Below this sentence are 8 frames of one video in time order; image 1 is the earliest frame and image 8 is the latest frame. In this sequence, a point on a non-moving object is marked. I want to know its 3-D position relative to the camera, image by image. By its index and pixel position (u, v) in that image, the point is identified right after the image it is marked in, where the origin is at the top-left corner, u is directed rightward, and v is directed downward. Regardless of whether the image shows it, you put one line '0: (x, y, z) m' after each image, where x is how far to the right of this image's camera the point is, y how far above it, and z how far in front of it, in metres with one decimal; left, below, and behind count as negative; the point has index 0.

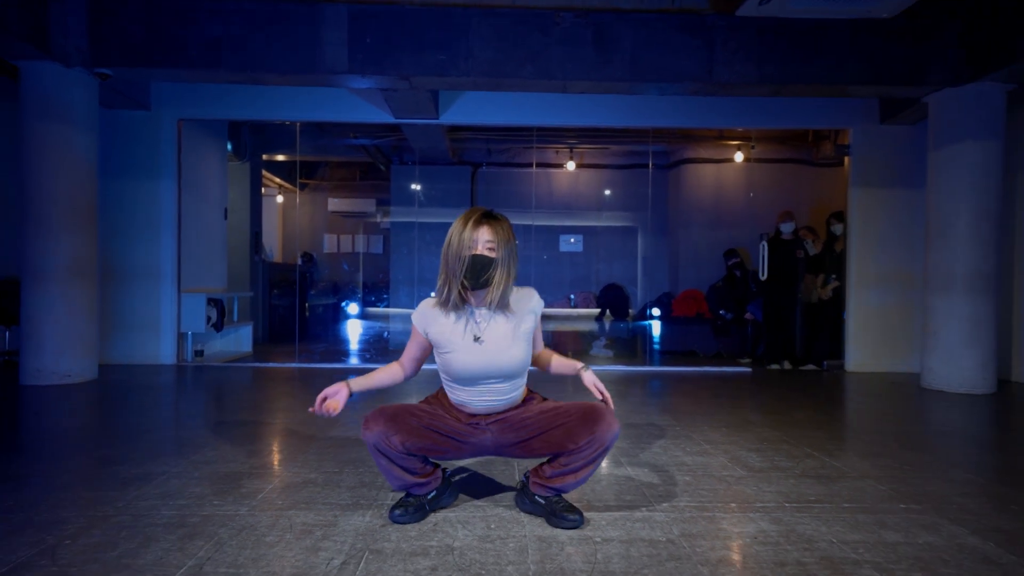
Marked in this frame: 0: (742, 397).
0: (+1.9, -0.9, +5.8) m
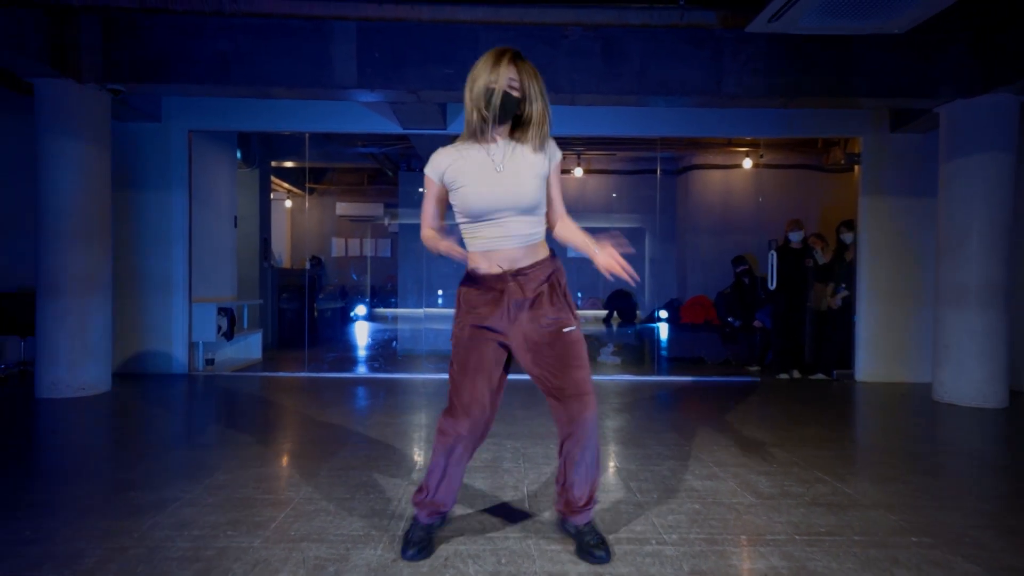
0: (+2.0, -1.0, +5.8) m
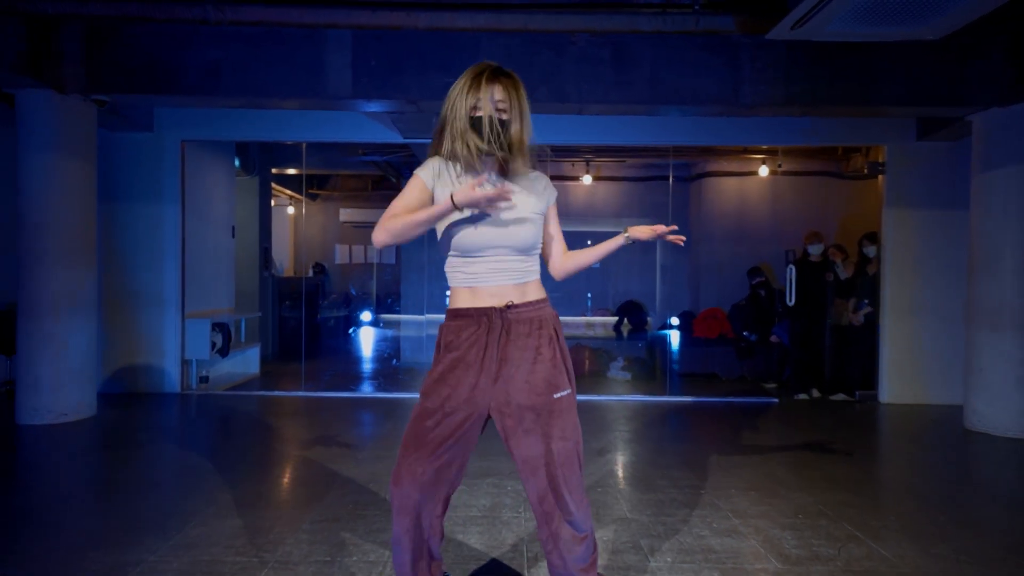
0: (+2.0, -1.2, +5.4) m
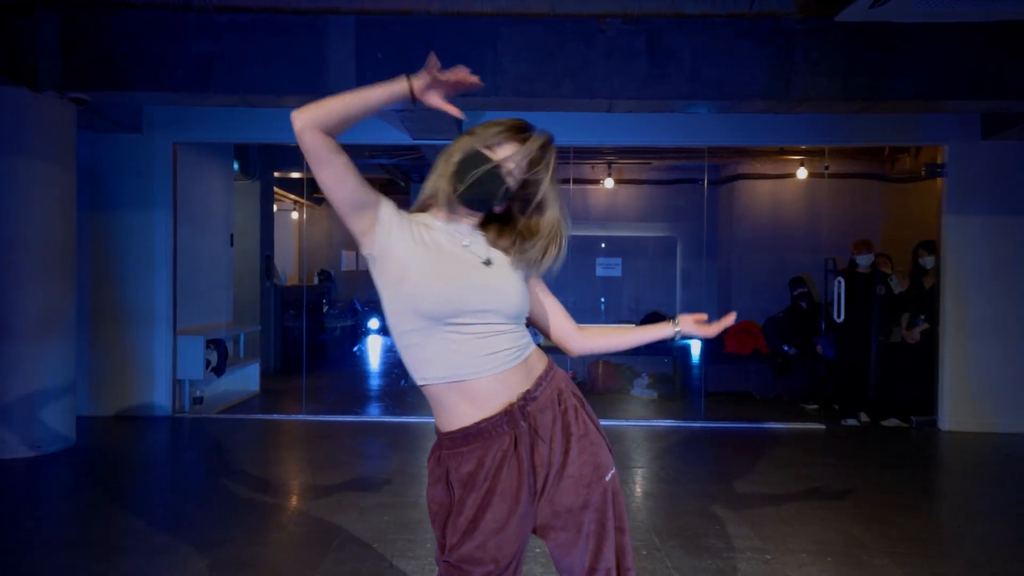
0: (+2.2, -1.3, +4.8) m
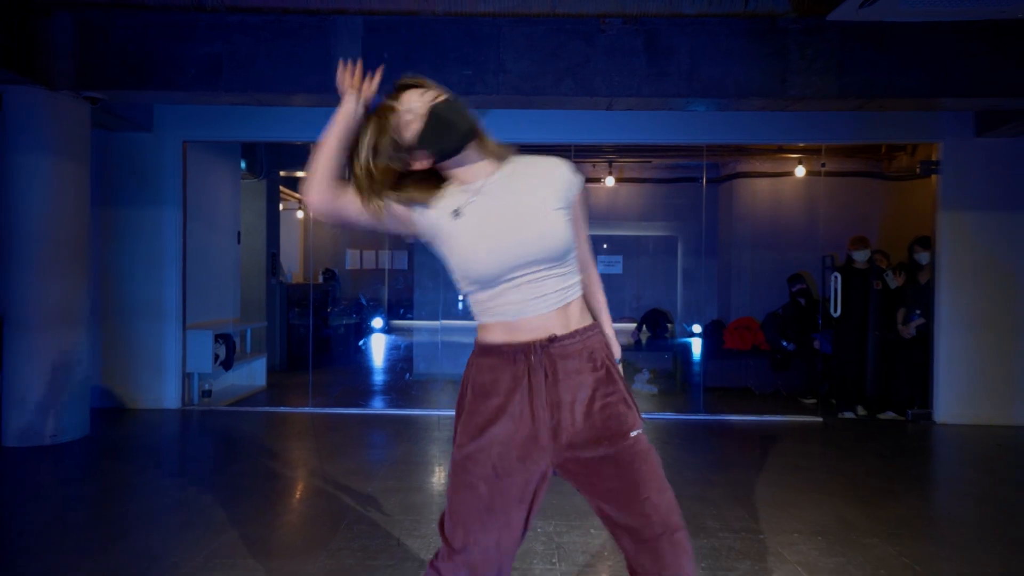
0: (+2.2, -1.3, +4.9) m
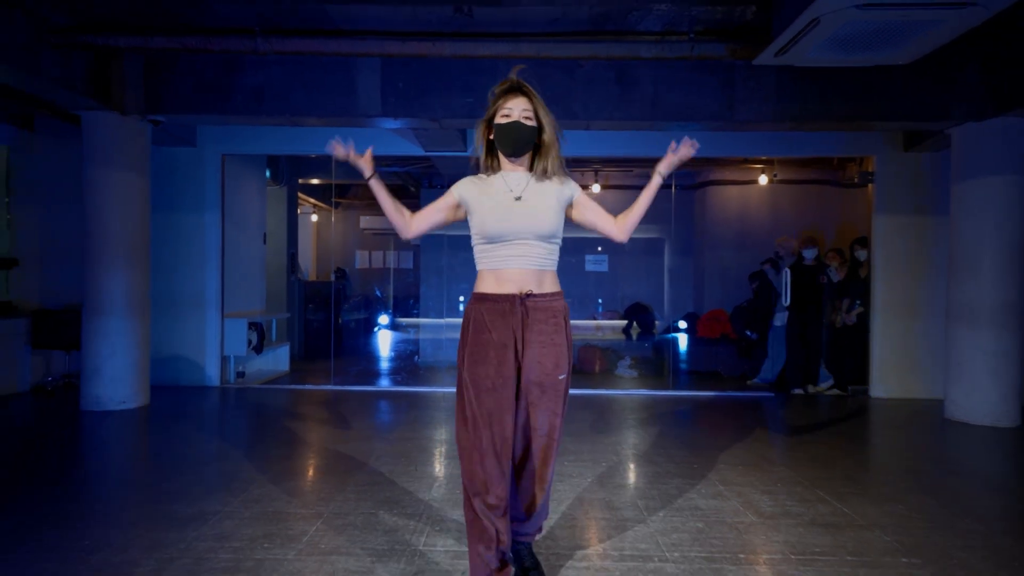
0: (+2.1, -1.2, +5.9) m
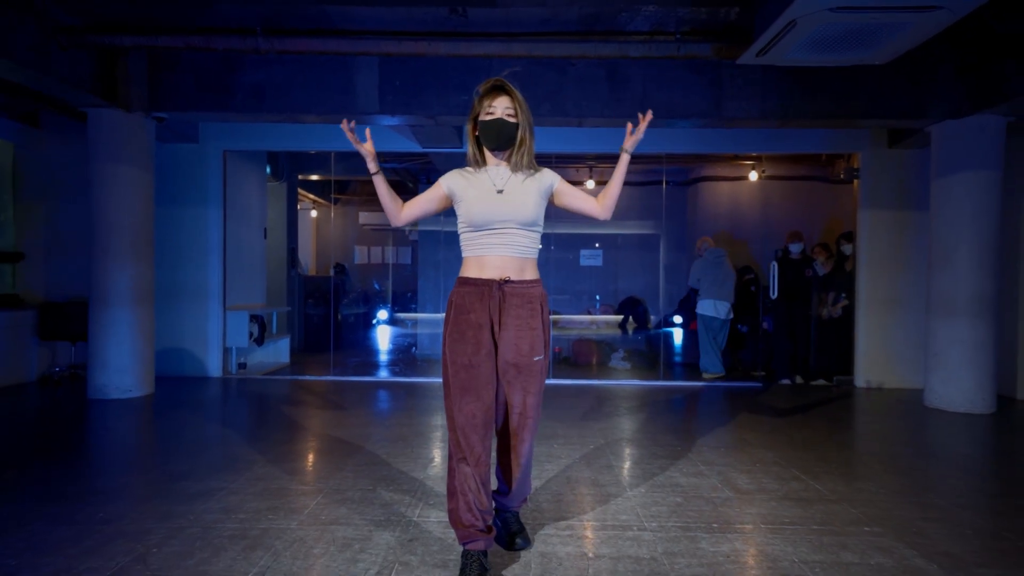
0: (+2.1, -1.1, +6.1) m
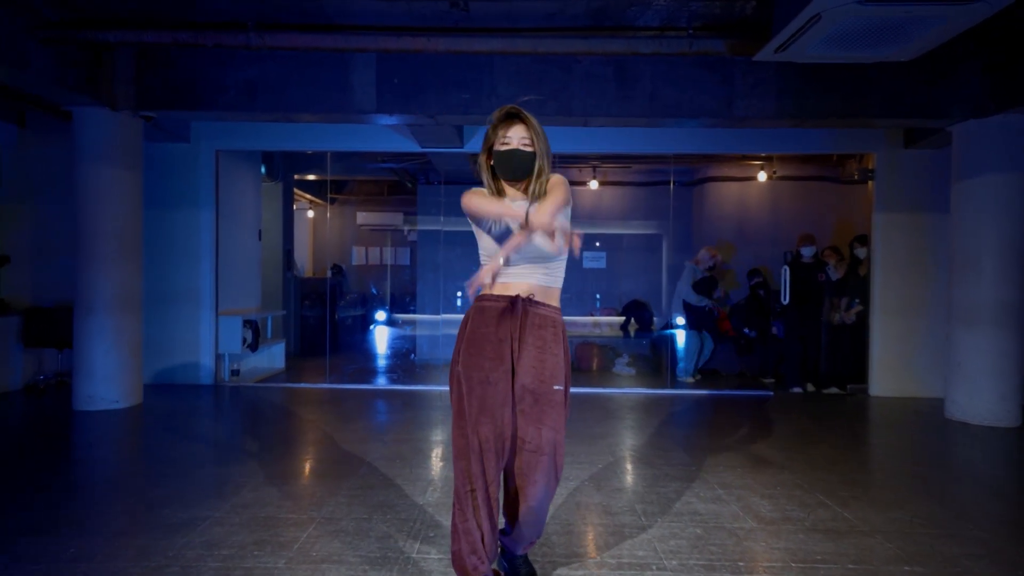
0: (+2.1, -1.2, +5.9) m
